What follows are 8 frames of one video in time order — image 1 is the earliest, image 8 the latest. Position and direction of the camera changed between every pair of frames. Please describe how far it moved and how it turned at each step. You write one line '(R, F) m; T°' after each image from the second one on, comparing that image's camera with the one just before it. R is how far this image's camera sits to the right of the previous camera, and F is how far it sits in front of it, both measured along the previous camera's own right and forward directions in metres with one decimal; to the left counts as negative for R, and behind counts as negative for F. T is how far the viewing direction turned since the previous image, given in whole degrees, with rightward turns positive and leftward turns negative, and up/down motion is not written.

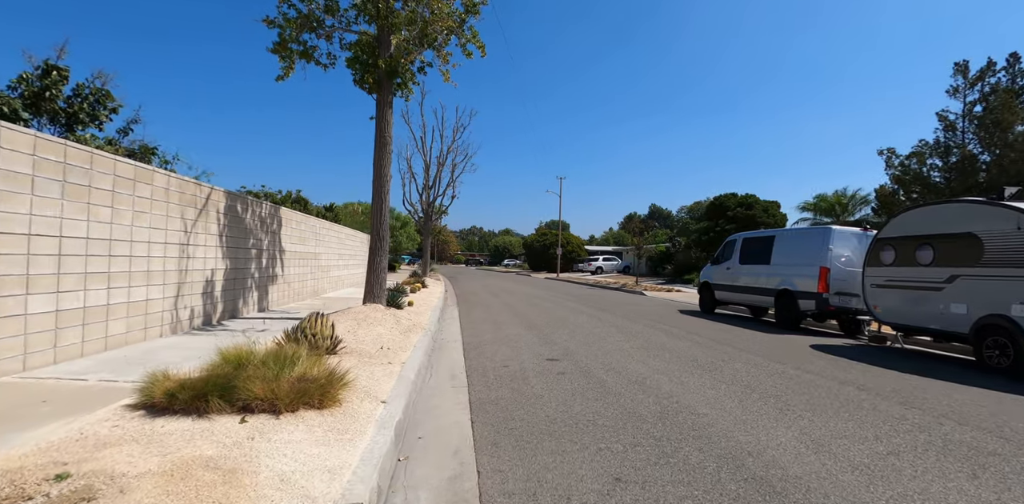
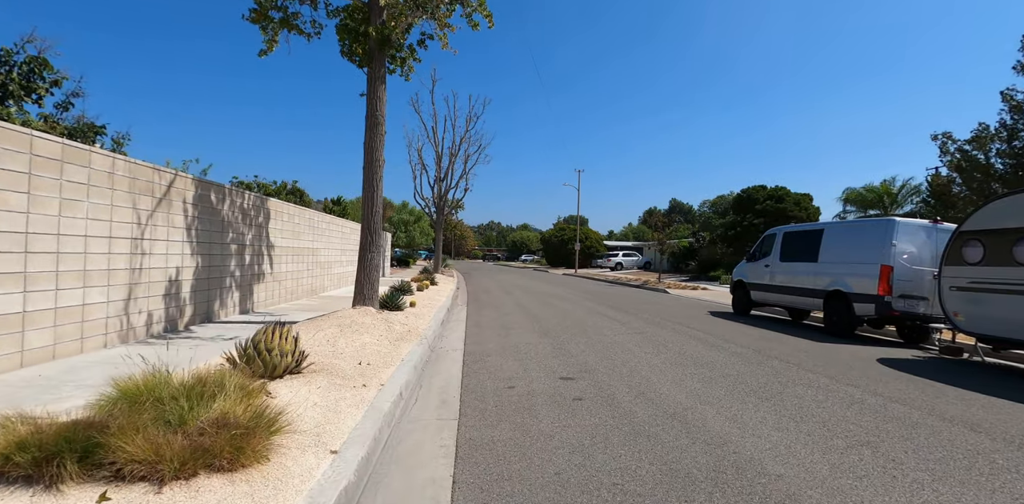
(+0.2, +1.4) m; -2°
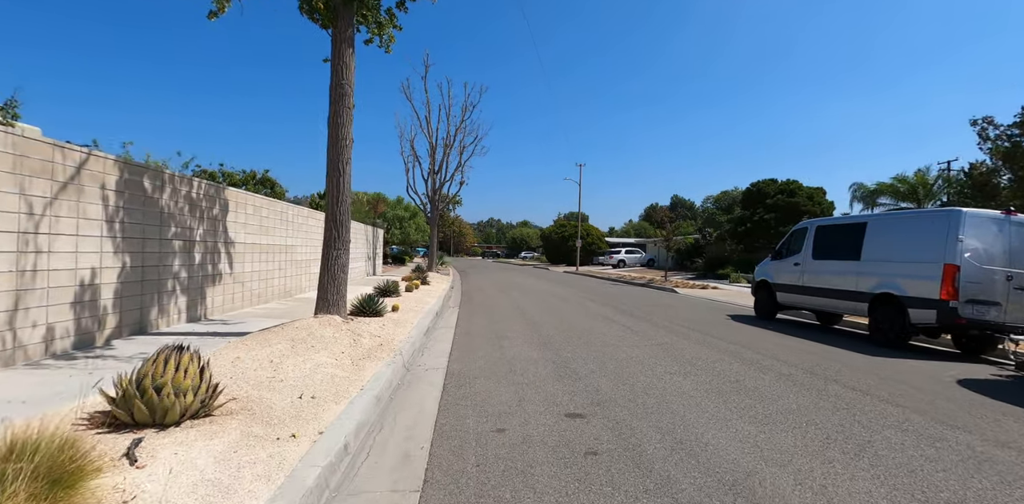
(+0.1, +1.6) m; 0°
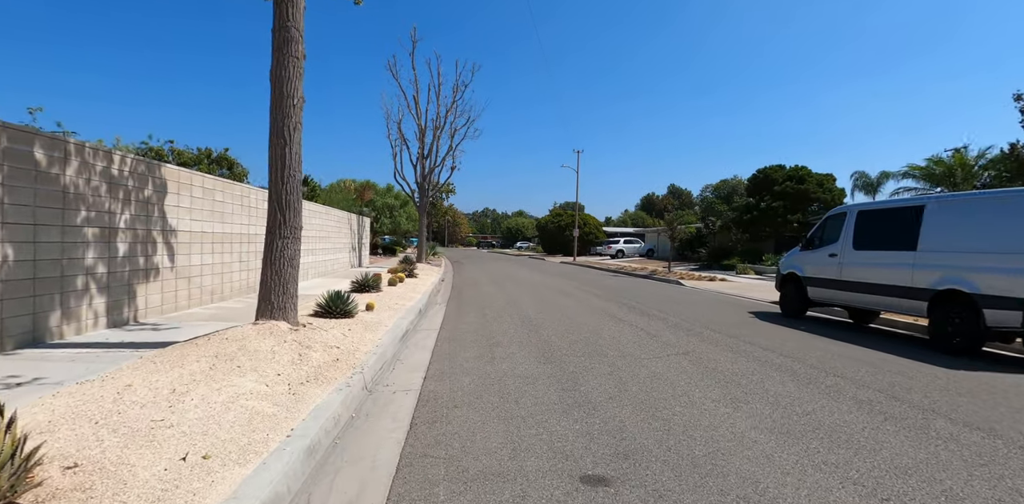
(0.0, +1.6) m; +1°
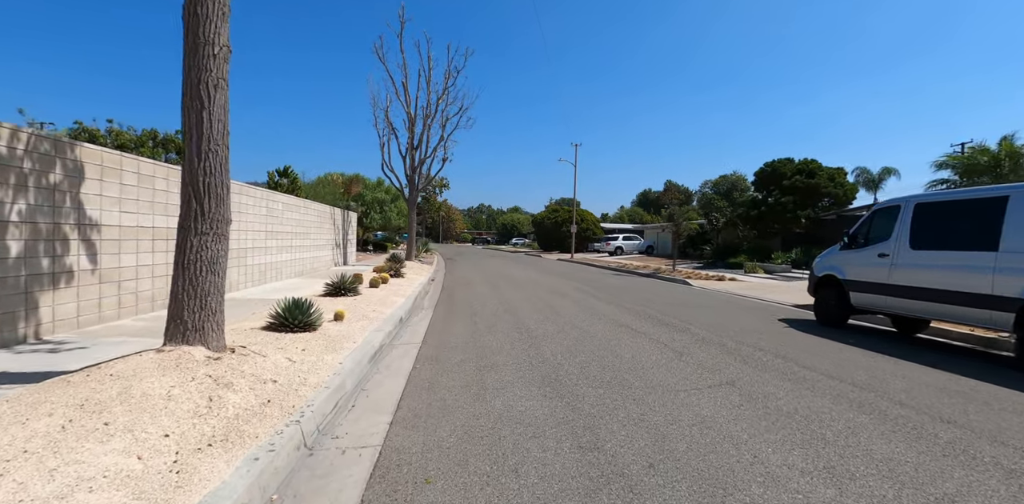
(0.0, +1.6) m; +1°
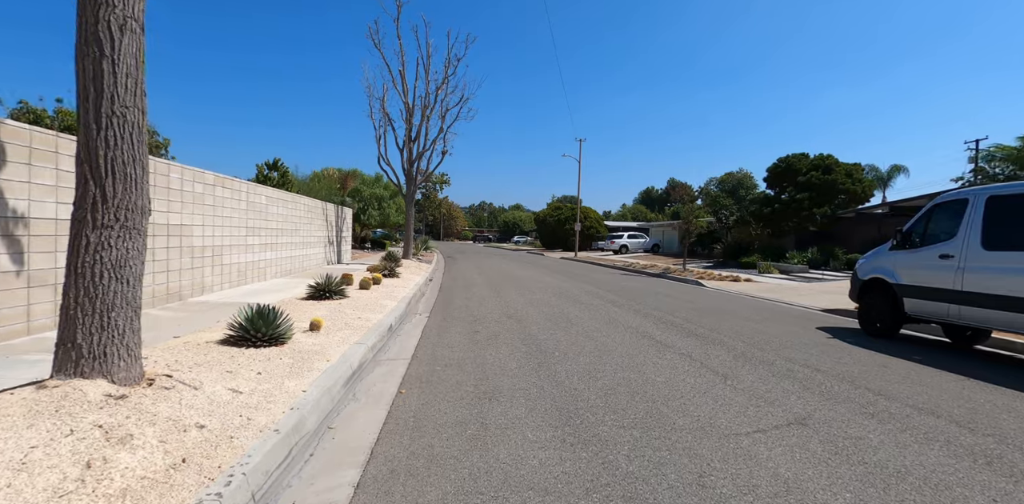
(-0.1, +1.2) m; 0°
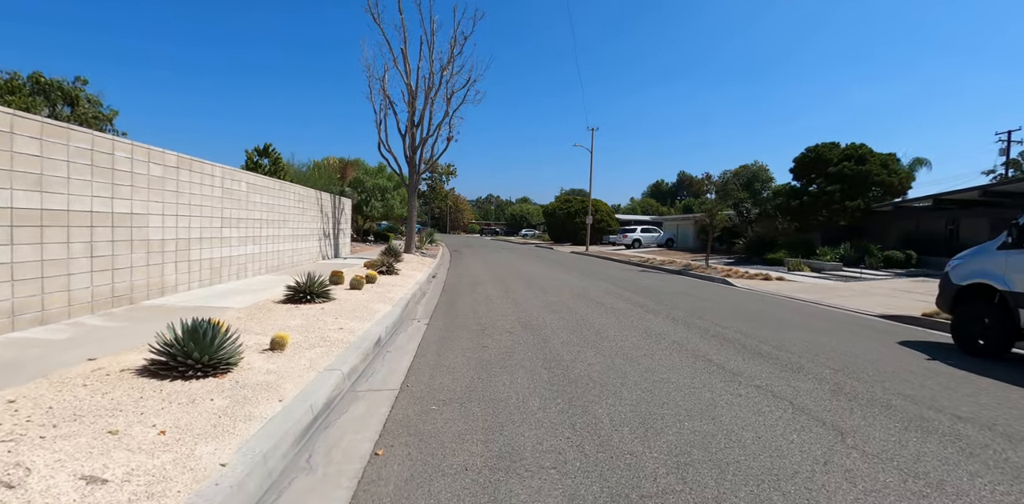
(-0.2, +1.6) m; -1°
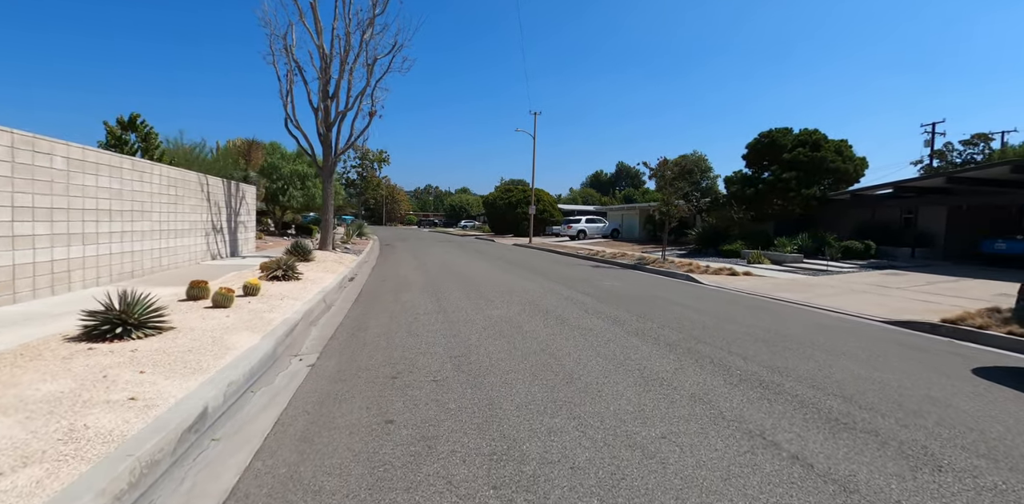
(+0.2, +2.7) m; +7°
